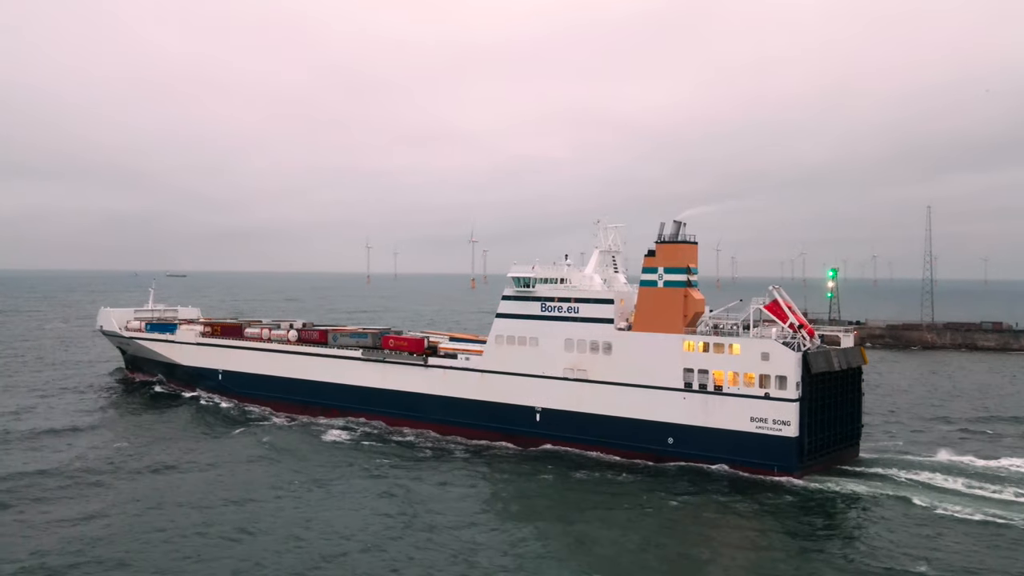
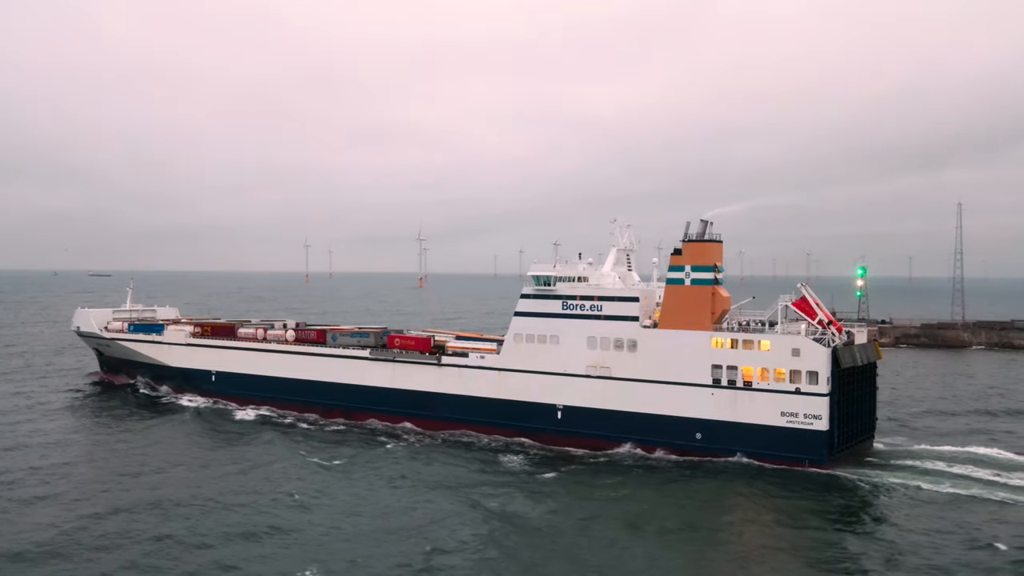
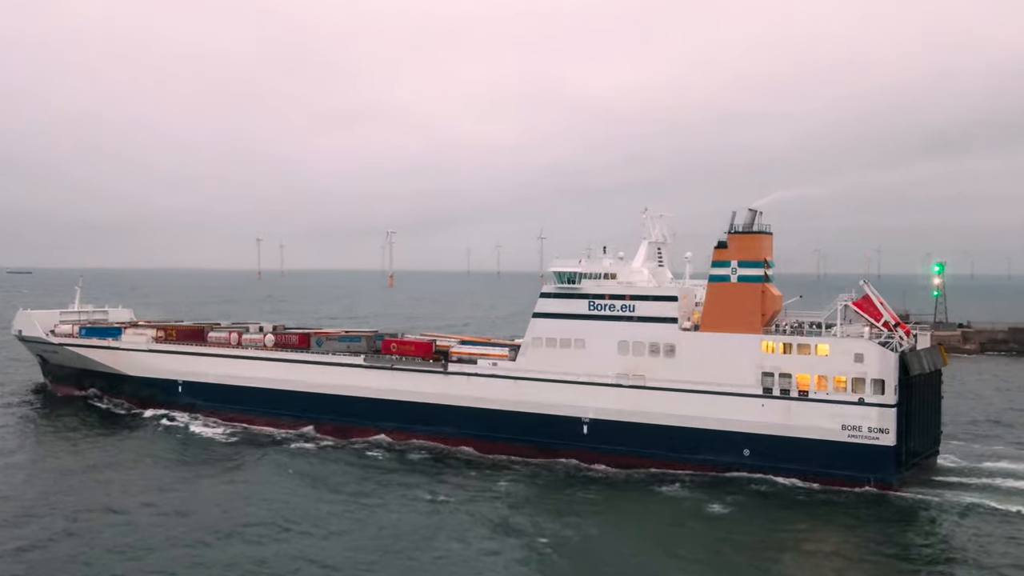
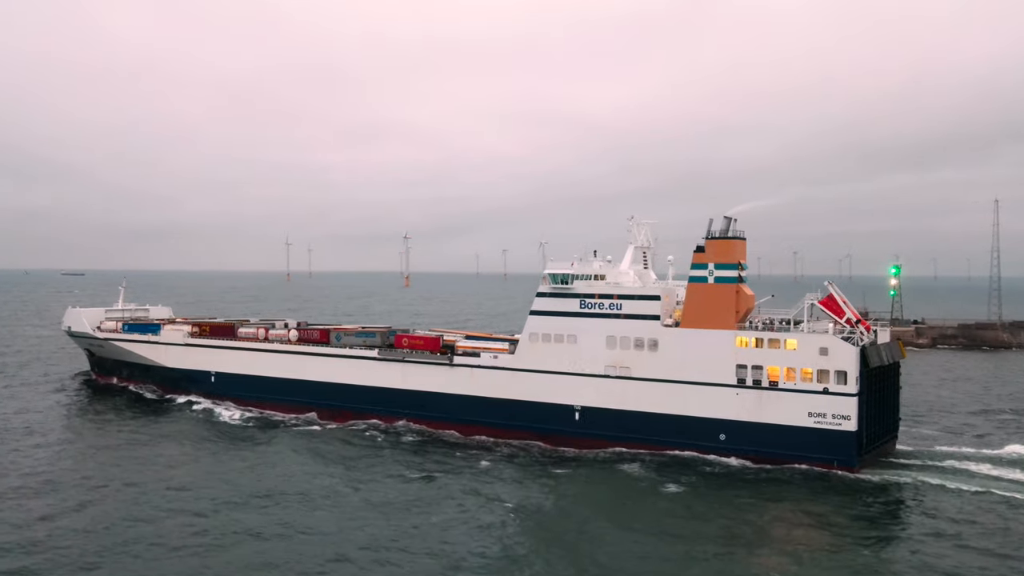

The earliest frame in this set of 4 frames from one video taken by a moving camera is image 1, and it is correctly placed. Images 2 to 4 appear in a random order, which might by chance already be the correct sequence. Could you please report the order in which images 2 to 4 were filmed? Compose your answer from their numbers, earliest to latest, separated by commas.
2, 4, 3
